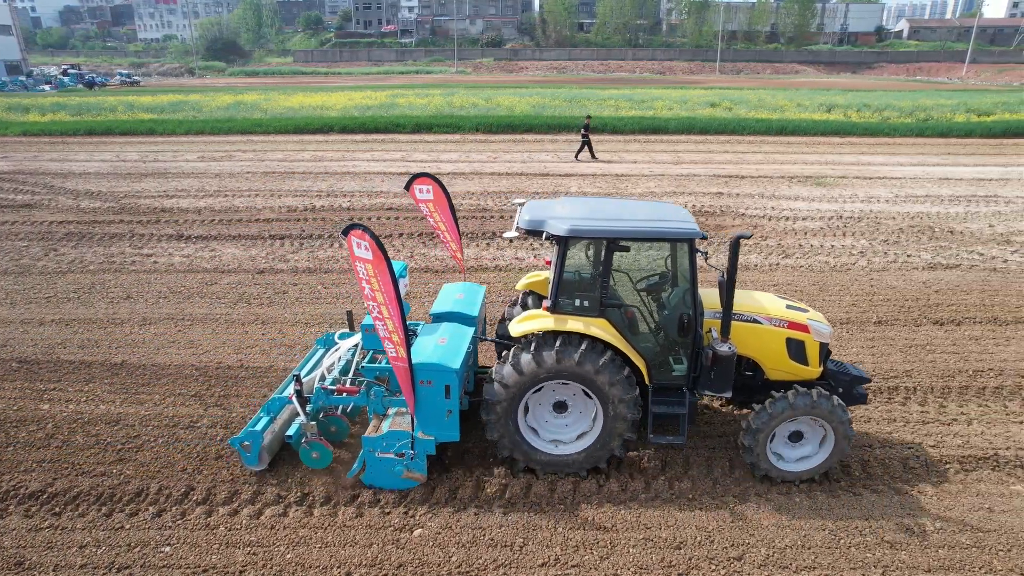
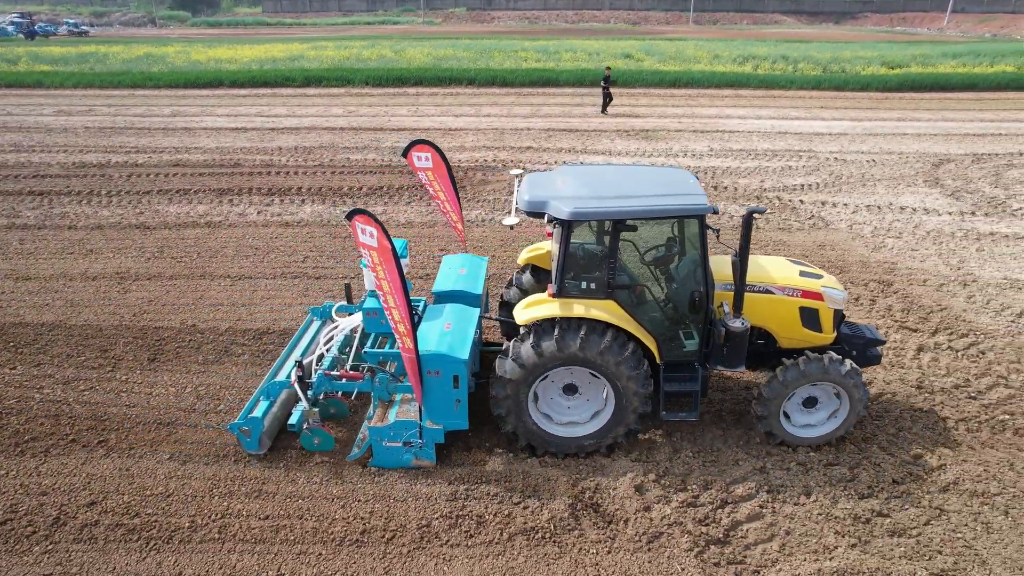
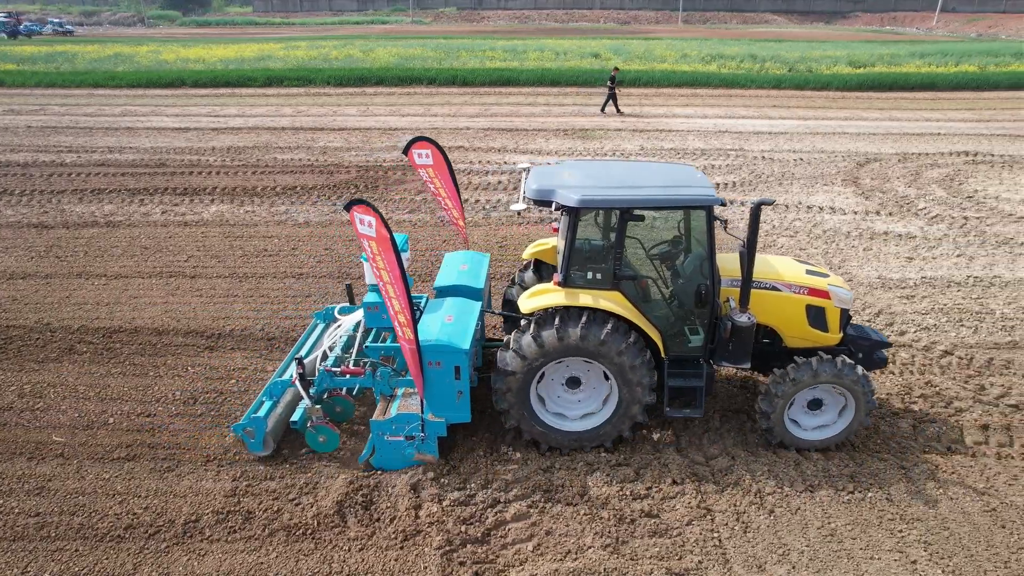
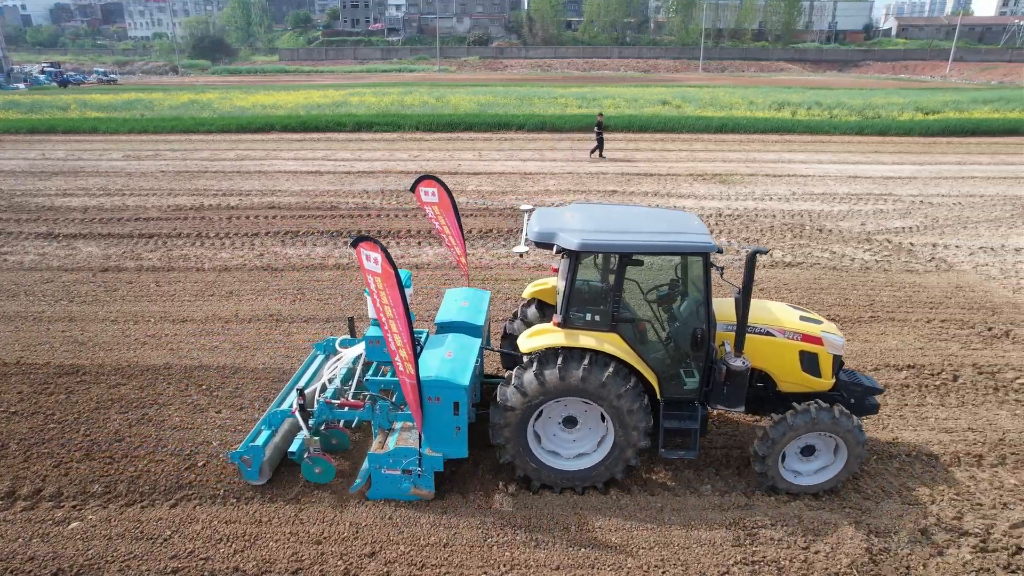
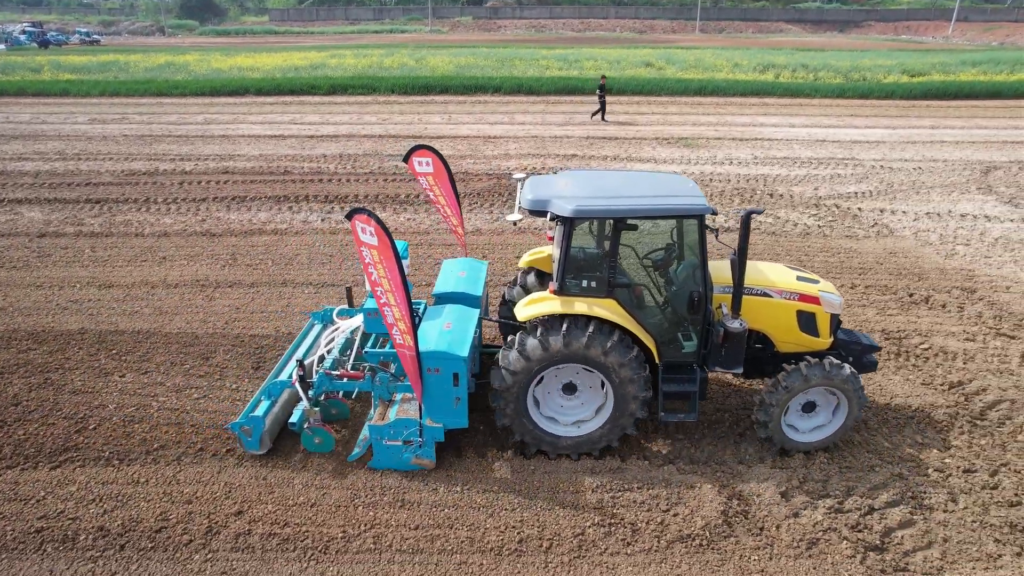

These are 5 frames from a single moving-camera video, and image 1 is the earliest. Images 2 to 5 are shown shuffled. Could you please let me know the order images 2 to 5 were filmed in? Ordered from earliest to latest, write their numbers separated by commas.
4, 5, 2, 3
